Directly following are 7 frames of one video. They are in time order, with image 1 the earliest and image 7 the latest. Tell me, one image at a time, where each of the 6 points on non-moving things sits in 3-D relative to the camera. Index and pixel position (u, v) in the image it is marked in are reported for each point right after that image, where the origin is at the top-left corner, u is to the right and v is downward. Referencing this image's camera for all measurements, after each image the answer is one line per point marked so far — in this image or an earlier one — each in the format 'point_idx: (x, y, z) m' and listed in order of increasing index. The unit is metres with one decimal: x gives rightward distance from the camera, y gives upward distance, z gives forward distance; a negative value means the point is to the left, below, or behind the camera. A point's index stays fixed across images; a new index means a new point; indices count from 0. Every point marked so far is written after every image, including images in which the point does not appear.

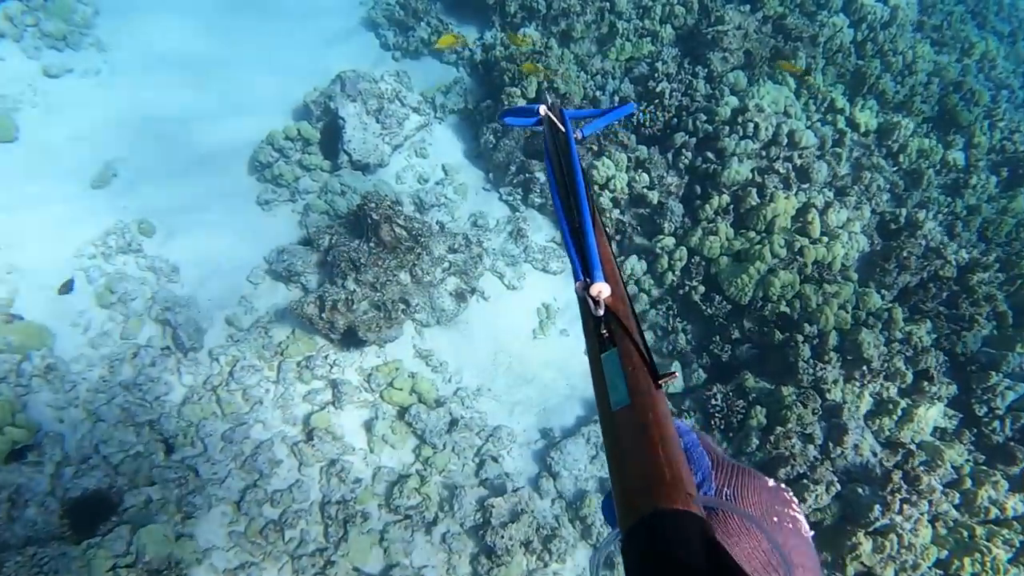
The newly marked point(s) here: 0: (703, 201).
0: (+1.7, +0.8, +7.0) m
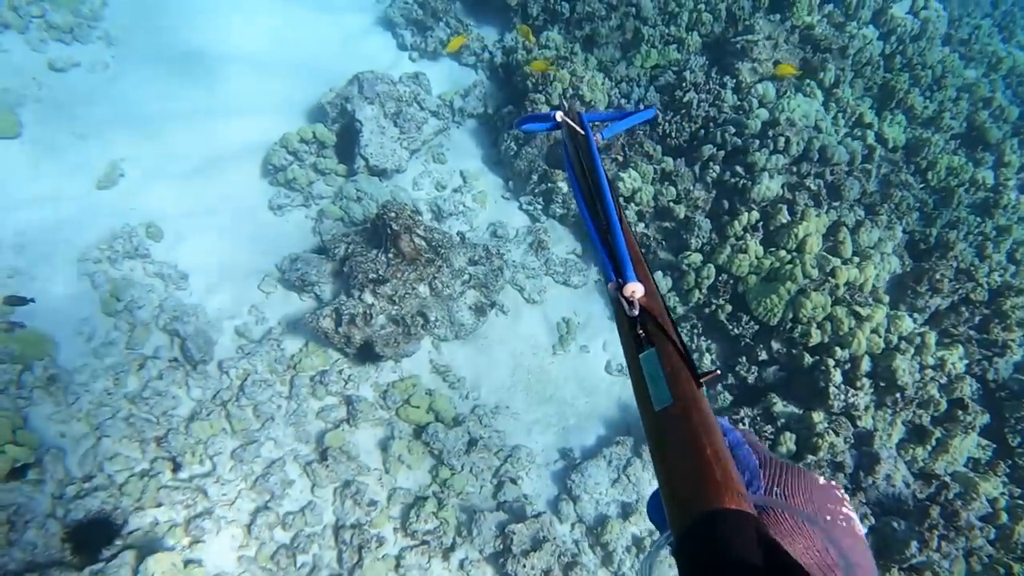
0: (+1.9, +0.6, +6.7) m
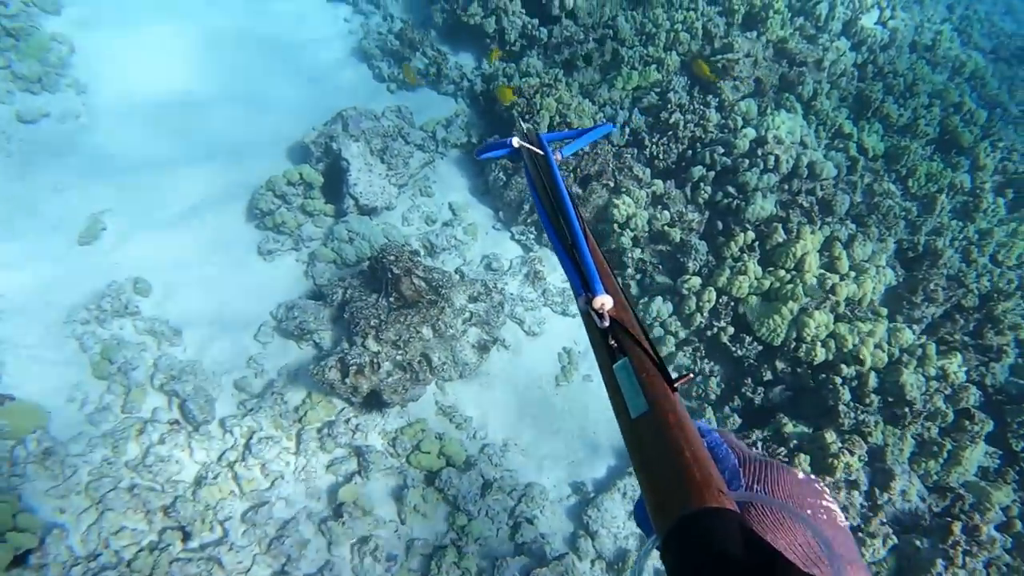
0: (+1.8, +0.4, +6.7) m
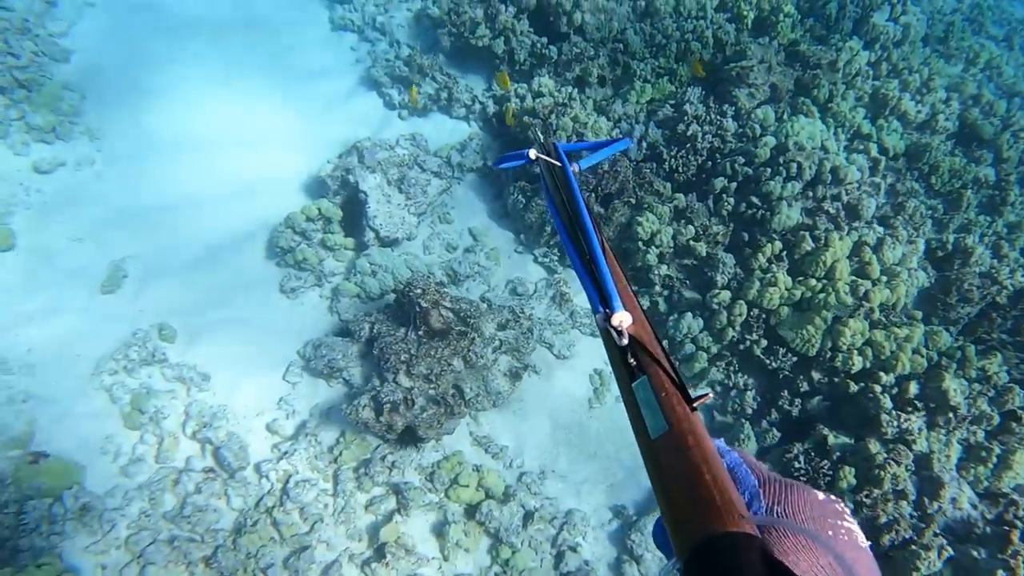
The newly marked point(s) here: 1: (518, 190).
0: (+2.0, +0.3, +6.7) m
1: (+0.1, +0.9, +7.2) m
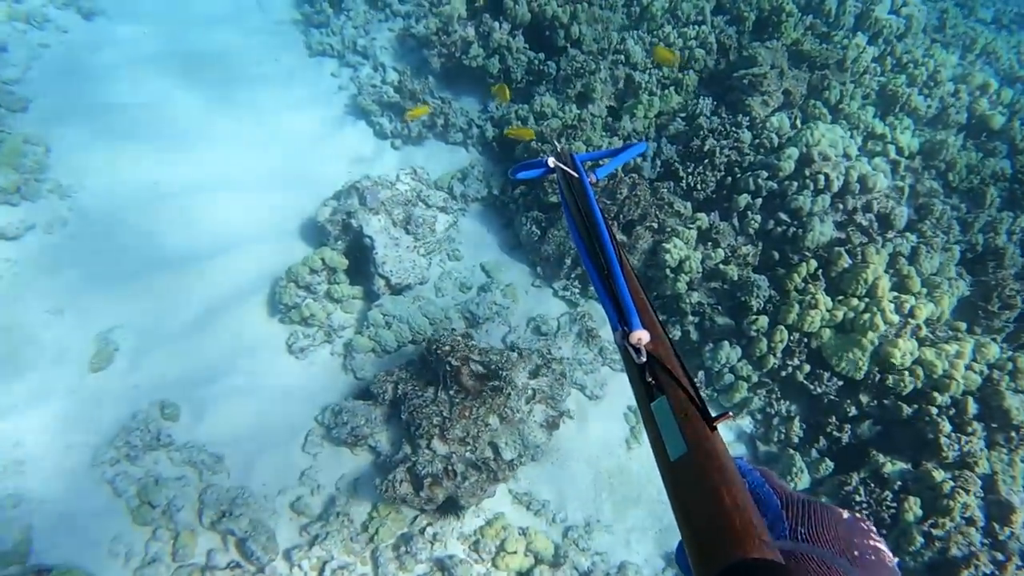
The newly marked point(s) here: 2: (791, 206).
0: (+2.2, +0.1, +6.3) m
1: (+0.2, +0.6, +6.7) m
2: (+2.3, +0.7, +6.4) m
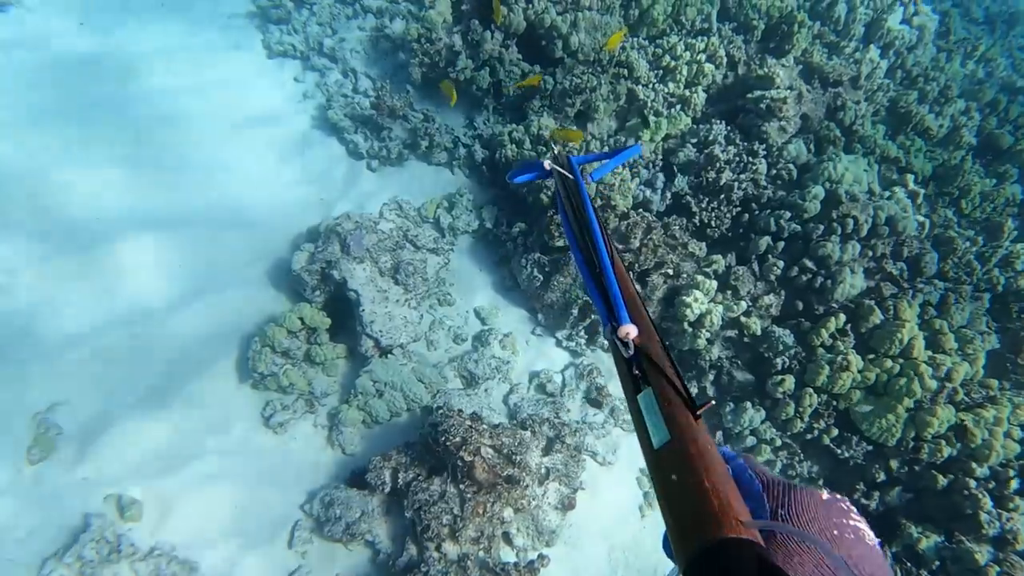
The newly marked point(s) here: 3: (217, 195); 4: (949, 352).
0: (+2.2, -0.3, +5.8) m
1: (+0.2, +0.2, +6.0) m
2: (+2.3, +0.3, +5.9) m
3: (-2.4, +0.8, +6.4) m
4: (+3.2, -0.5, +5.7) m
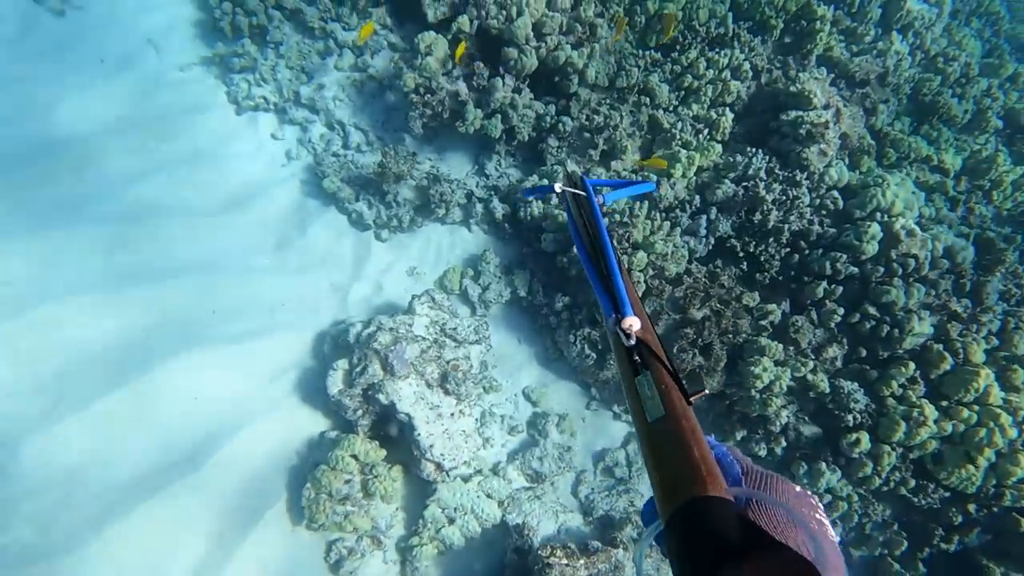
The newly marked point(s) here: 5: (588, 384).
0: (+2.6, -0.6, +5.6) m
1: (+0.5, -0.4, +5.6) m
2: (+2.6, -0.1, +5.6) m
3: (-2.1, -0.1, +5.7) m
4: (+3.6, -0.7, +5.6) m
5: (+0.6, -0.7, +5.9) m
